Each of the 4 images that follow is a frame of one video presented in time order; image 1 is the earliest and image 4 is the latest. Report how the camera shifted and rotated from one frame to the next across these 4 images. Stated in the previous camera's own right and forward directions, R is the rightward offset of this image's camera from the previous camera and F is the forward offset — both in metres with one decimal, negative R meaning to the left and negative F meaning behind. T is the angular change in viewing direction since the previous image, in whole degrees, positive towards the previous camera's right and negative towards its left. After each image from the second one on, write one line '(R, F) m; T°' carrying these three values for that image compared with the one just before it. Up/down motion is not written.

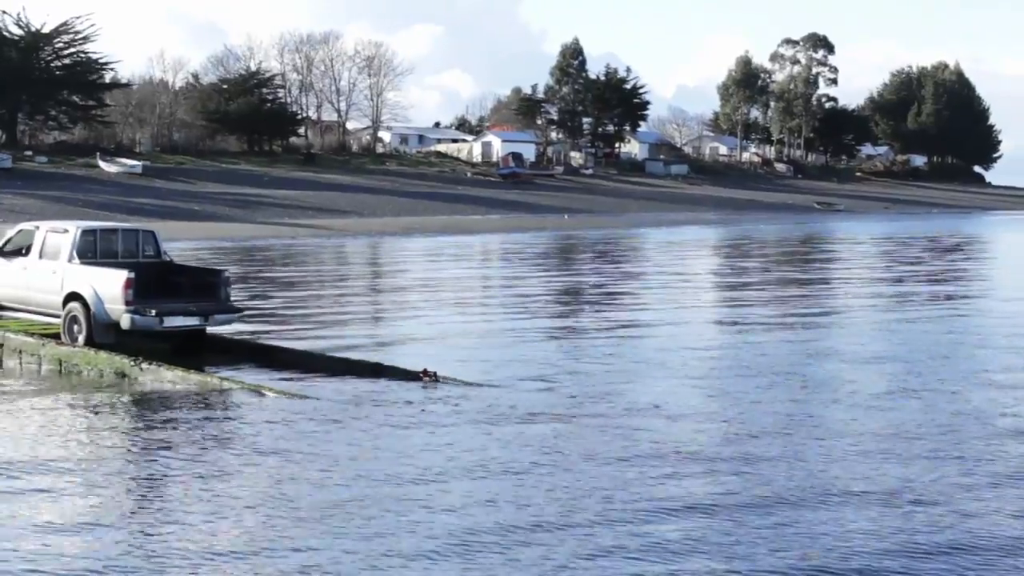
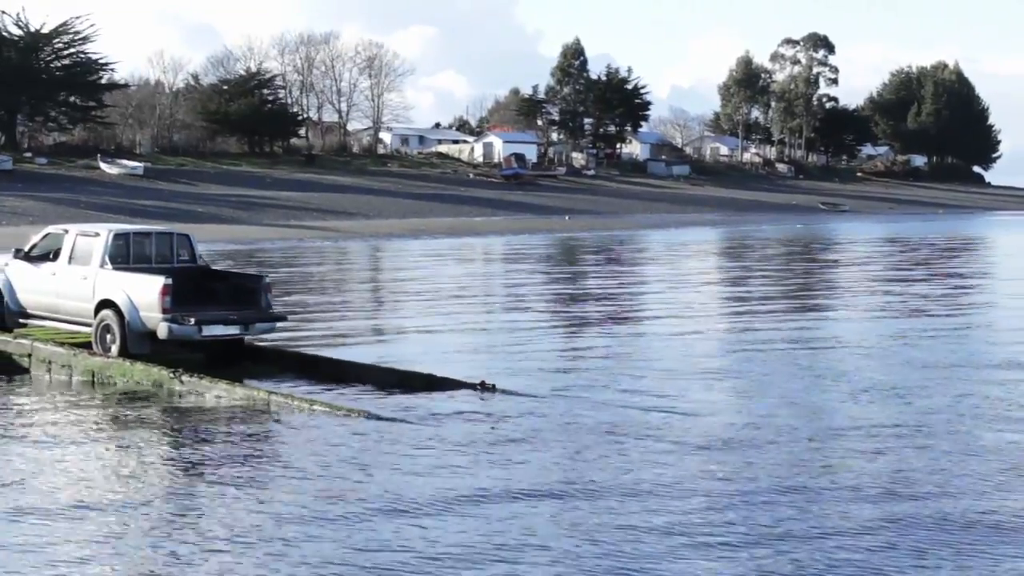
(-0.3, +0.4) m; 0°
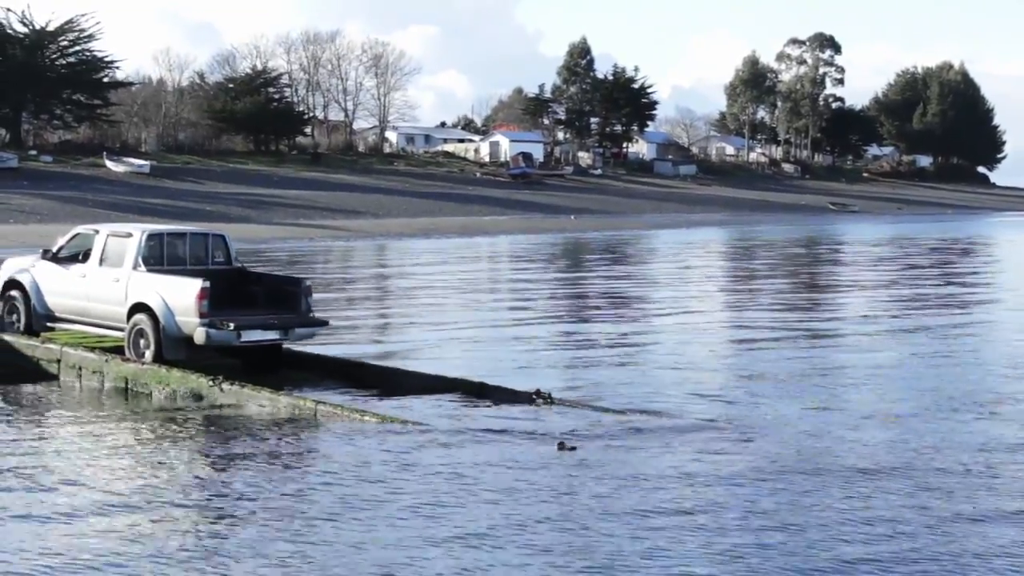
(-0.3, +0.4) m; 0°
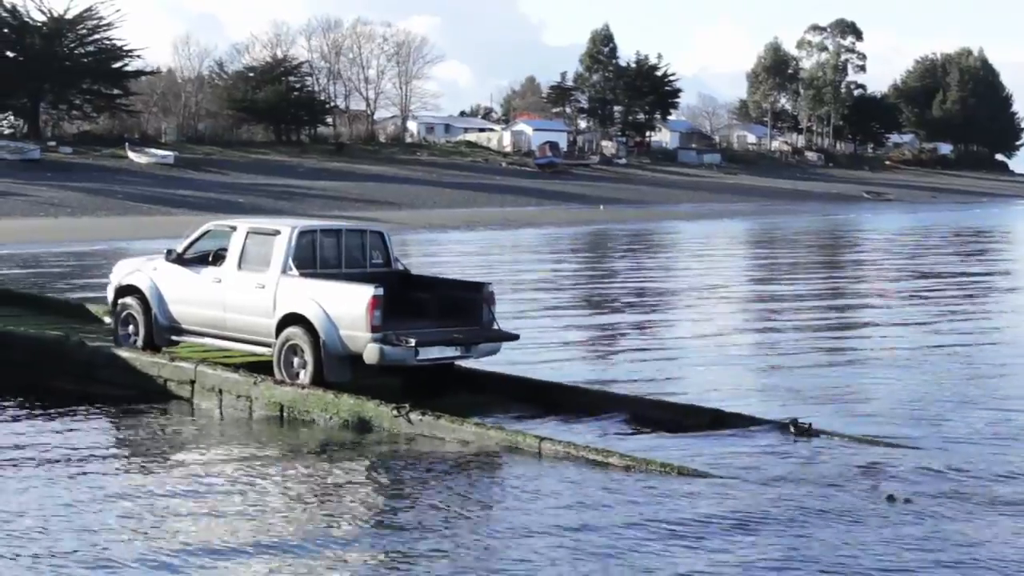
(-1.0, +1.2) m; 0°
